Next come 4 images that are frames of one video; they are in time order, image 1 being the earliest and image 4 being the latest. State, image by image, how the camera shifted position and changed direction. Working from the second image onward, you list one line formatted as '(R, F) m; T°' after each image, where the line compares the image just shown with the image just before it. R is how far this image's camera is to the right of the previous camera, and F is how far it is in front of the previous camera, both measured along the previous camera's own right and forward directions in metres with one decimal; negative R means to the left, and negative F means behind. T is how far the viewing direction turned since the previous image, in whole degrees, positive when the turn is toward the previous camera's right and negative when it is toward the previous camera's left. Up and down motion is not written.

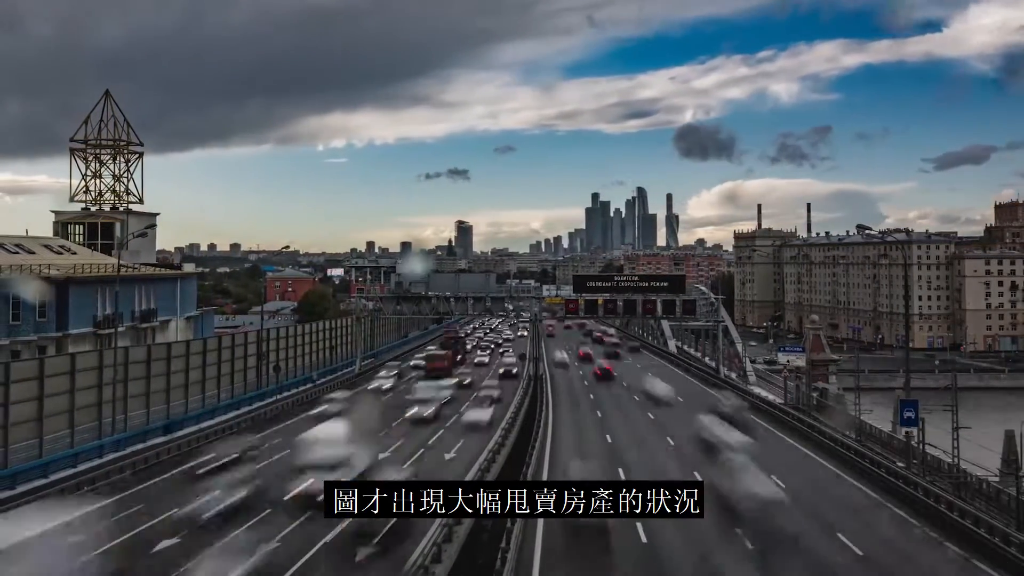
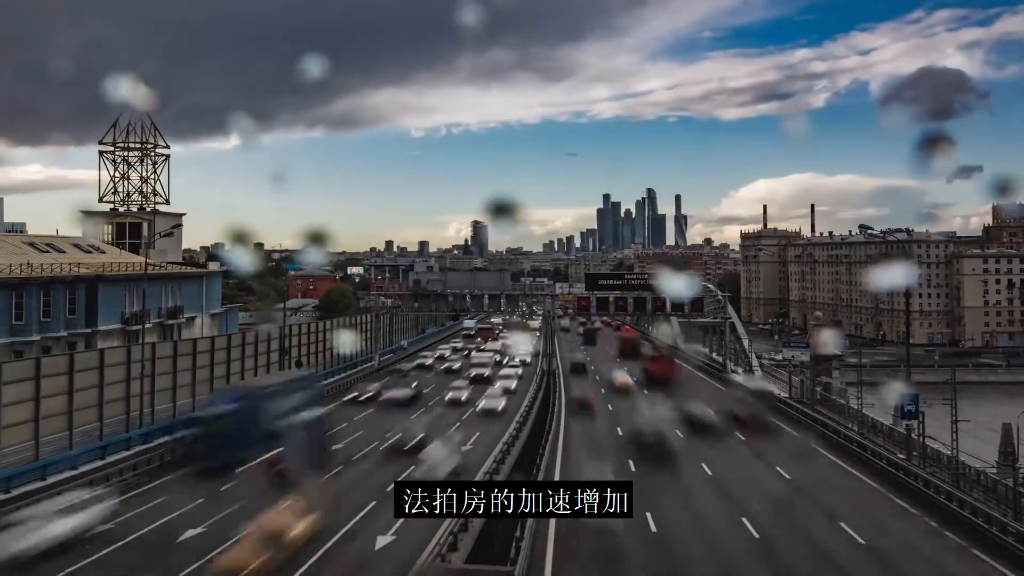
(0.0, -1.1) m; -1°
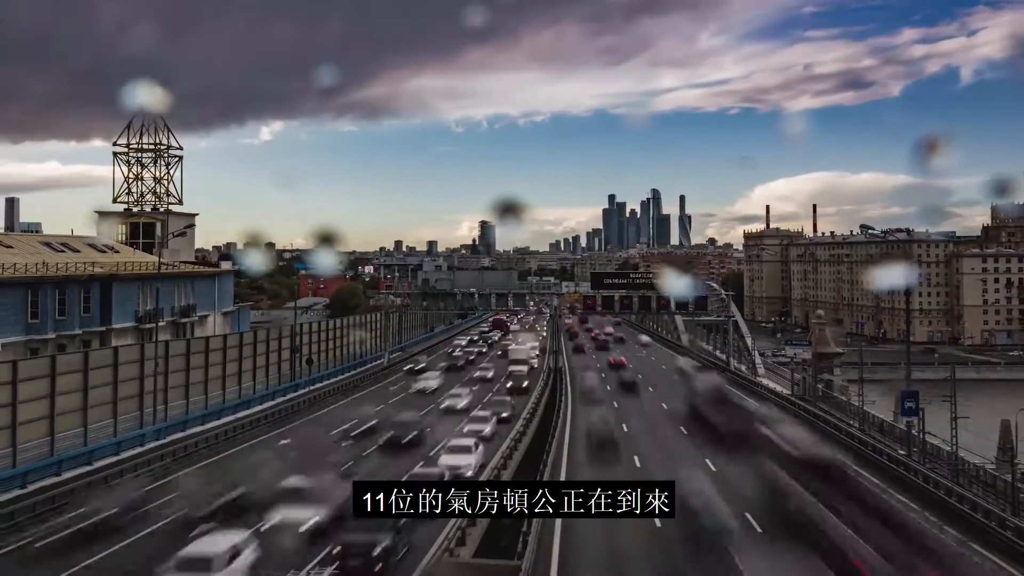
(0.0, -0.6) m; -1°
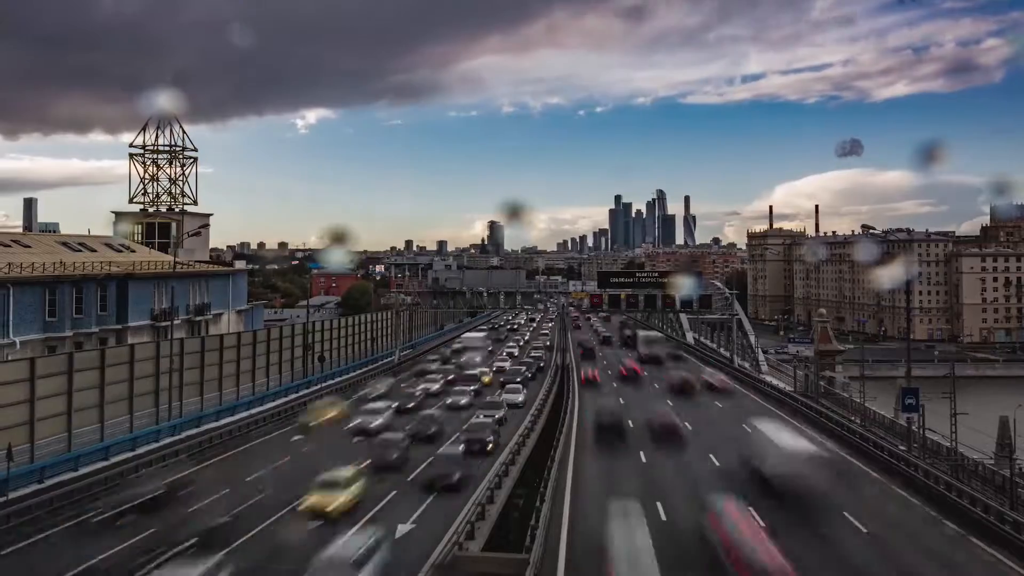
(0.0, -0.7) m; -1°
